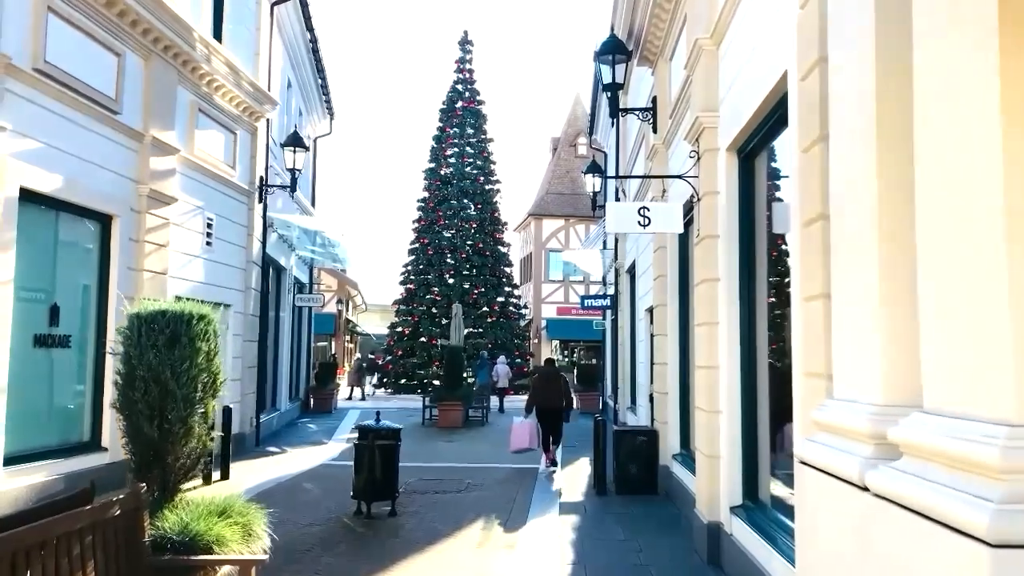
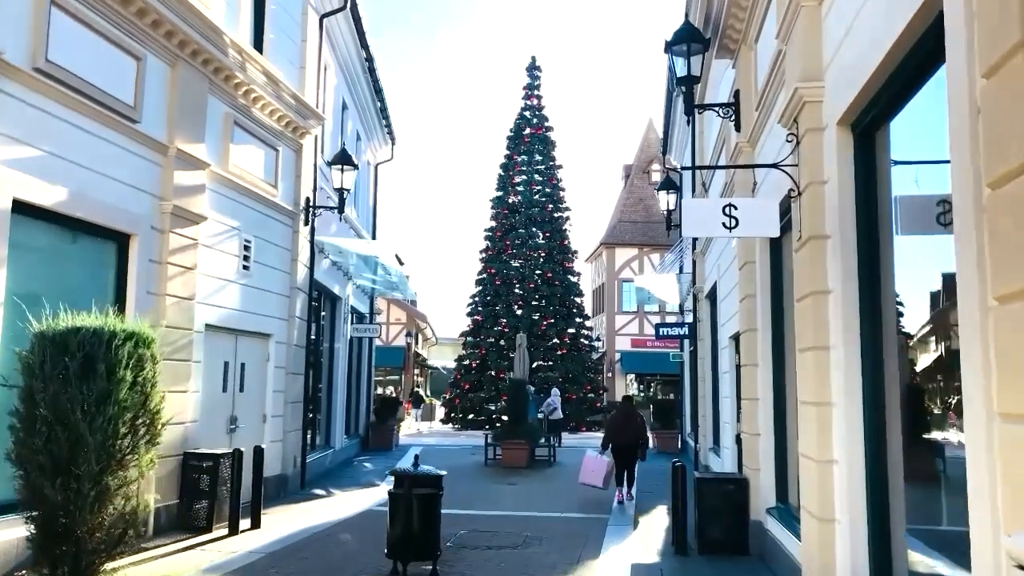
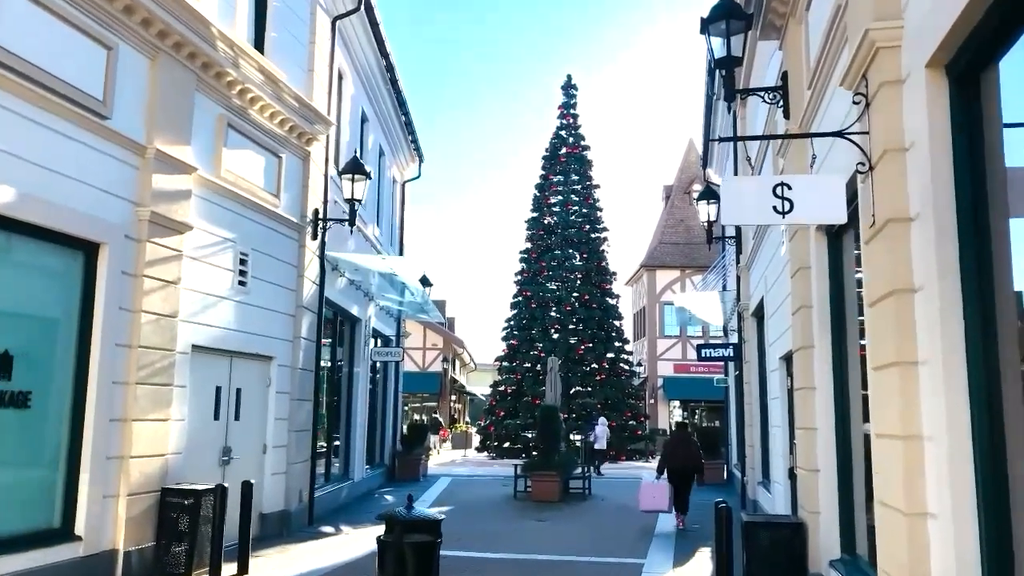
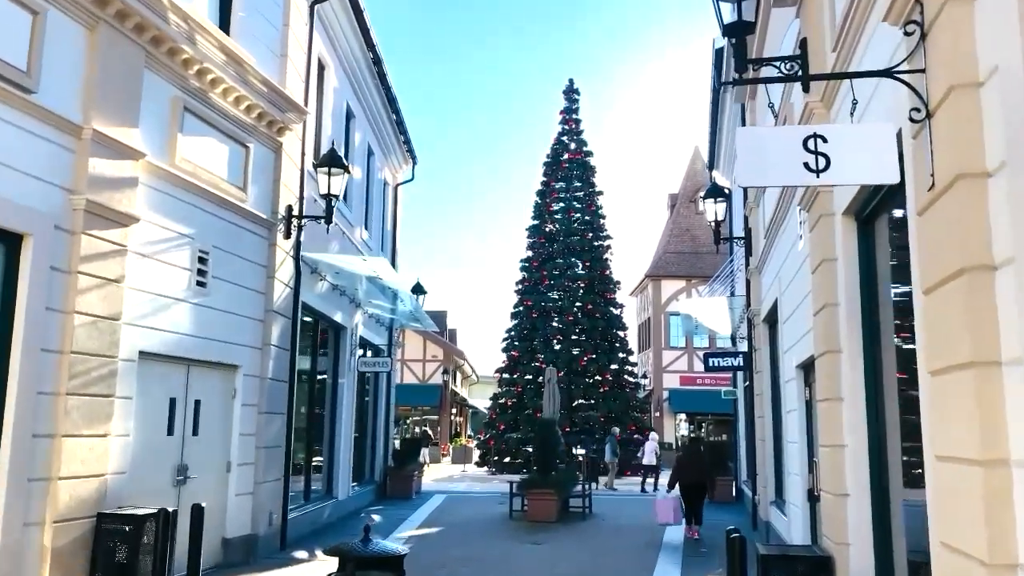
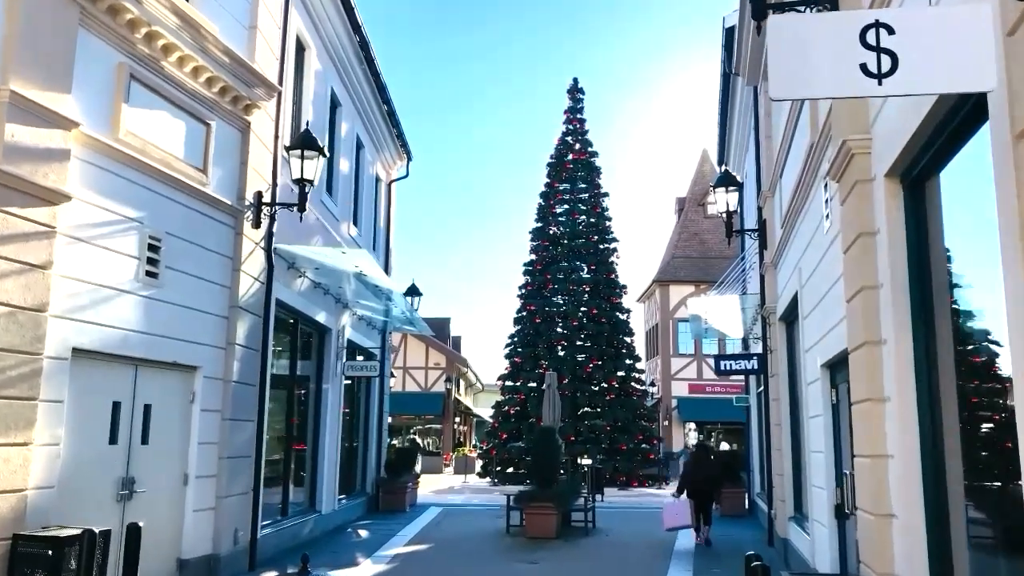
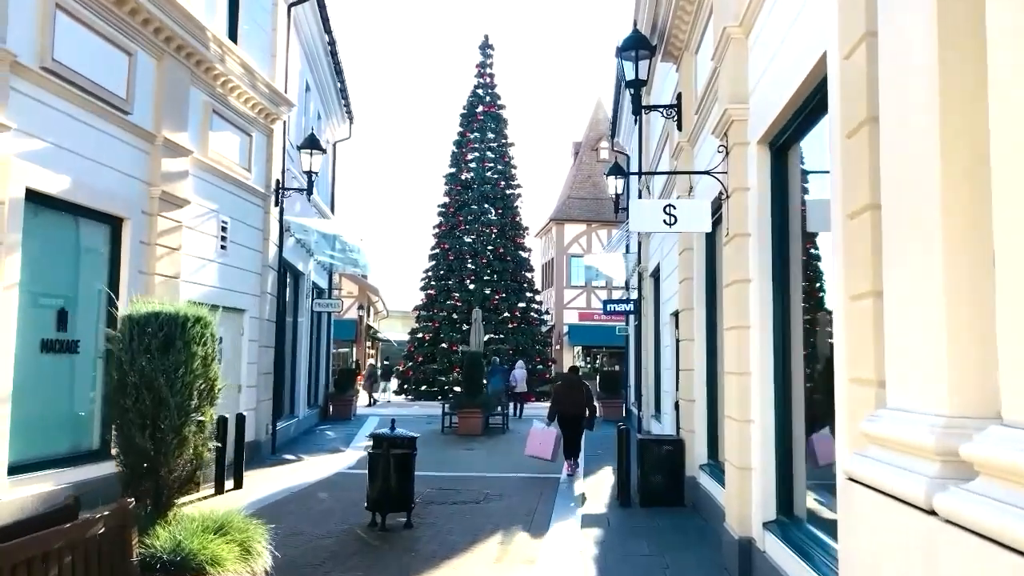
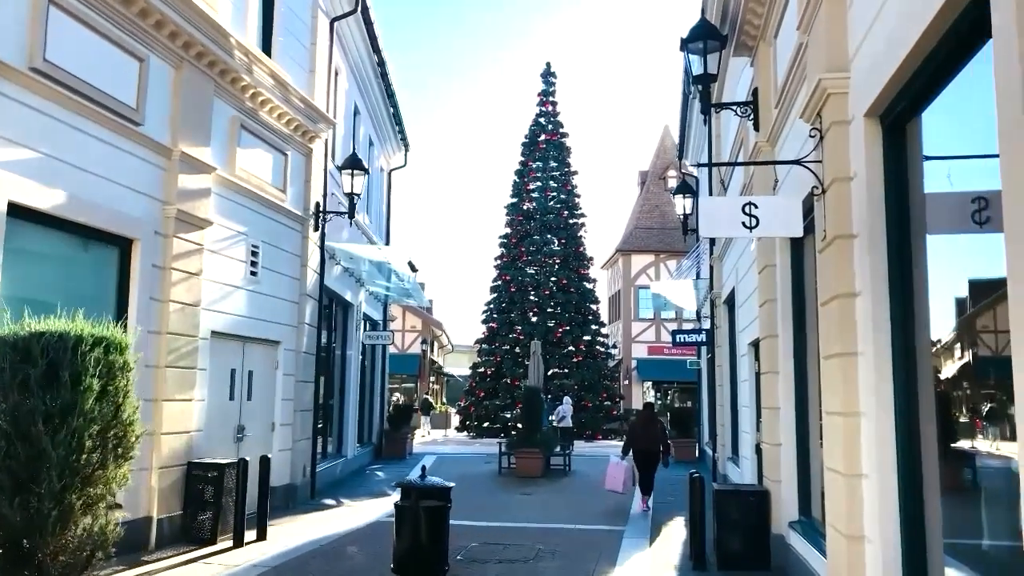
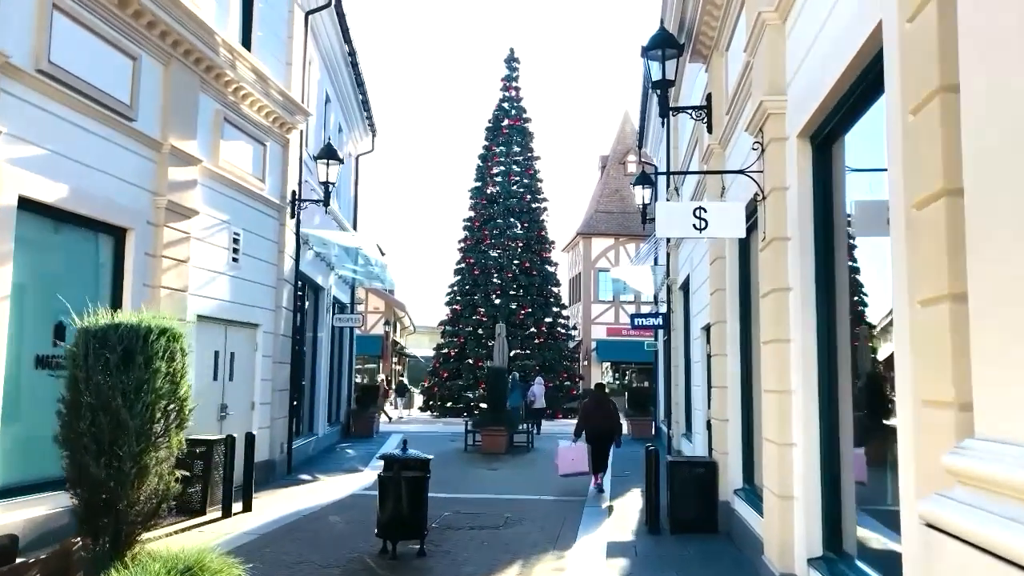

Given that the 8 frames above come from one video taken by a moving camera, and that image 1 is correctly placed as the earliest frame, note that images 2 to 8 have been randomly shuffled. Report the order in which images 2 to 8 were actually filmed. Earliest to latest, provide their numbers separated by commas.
6, 8, 2, 7, 3, 4, 5
